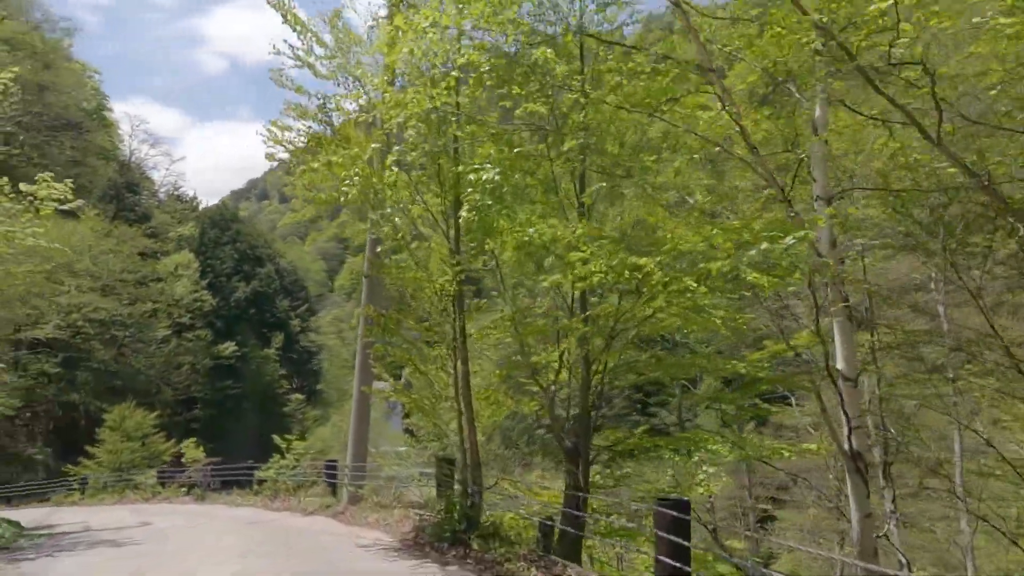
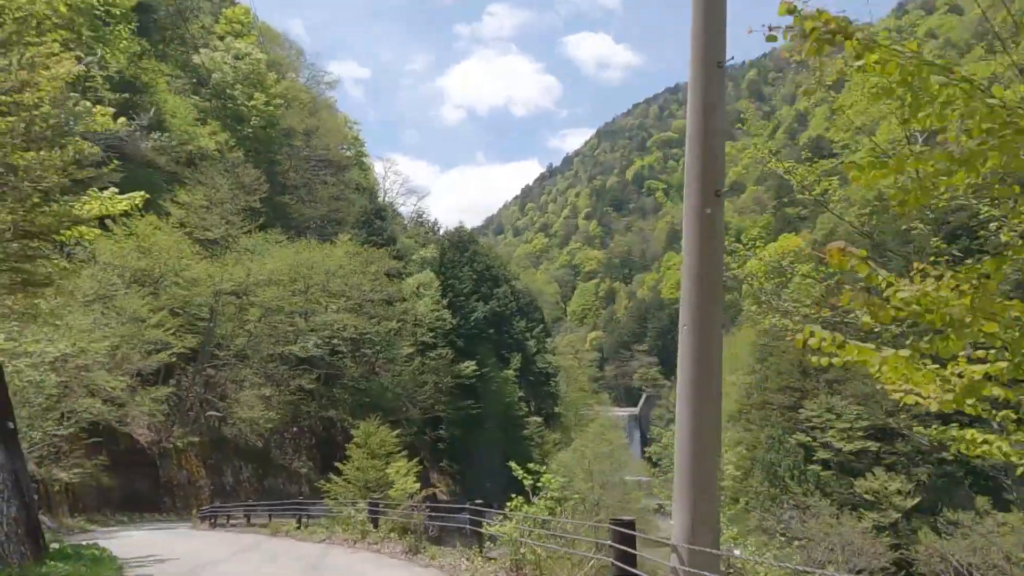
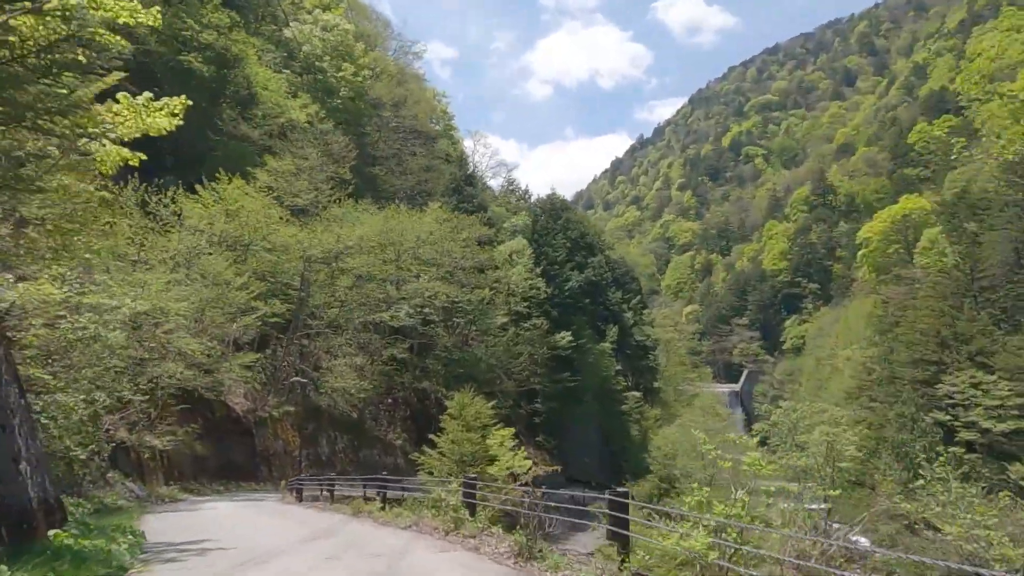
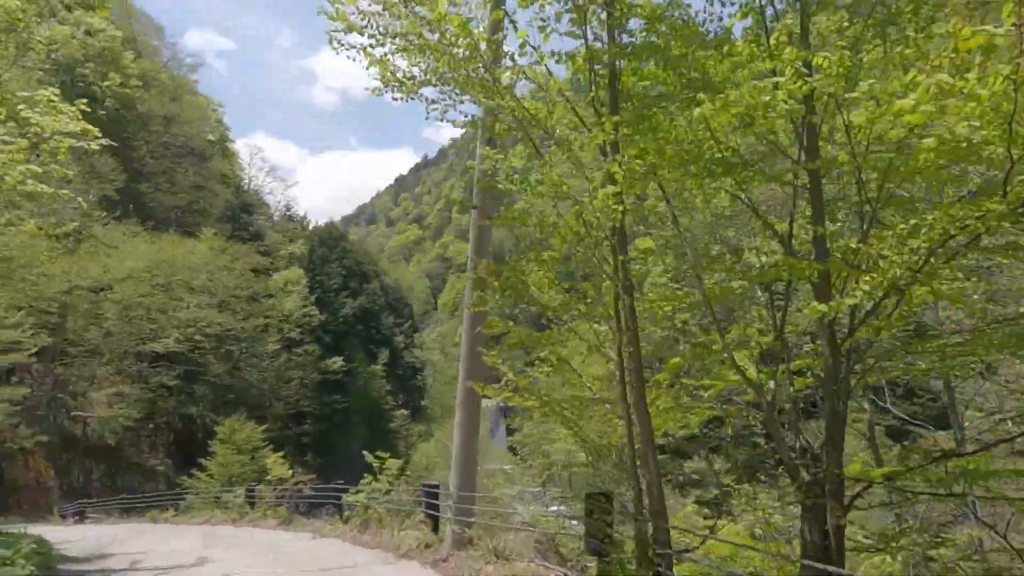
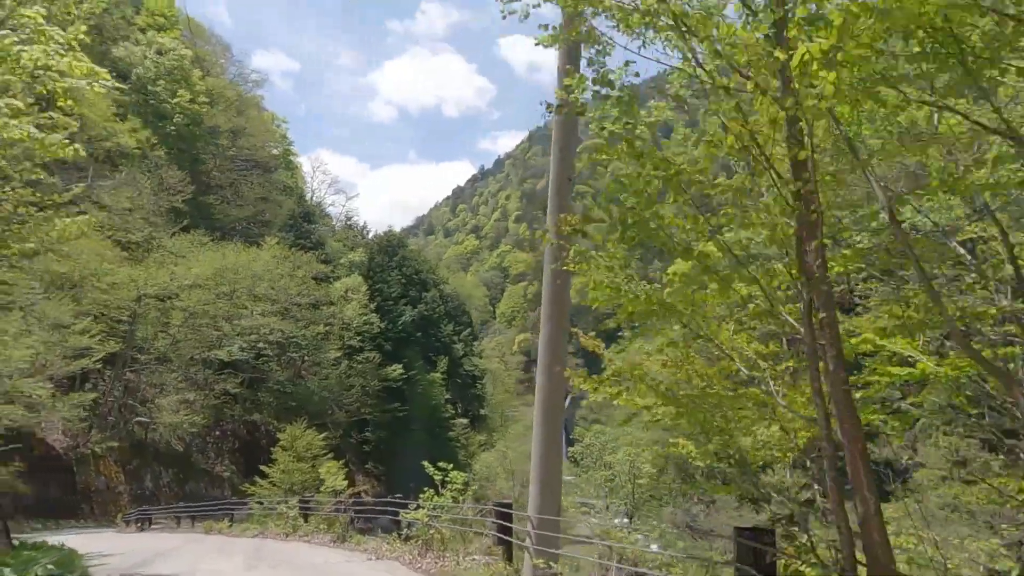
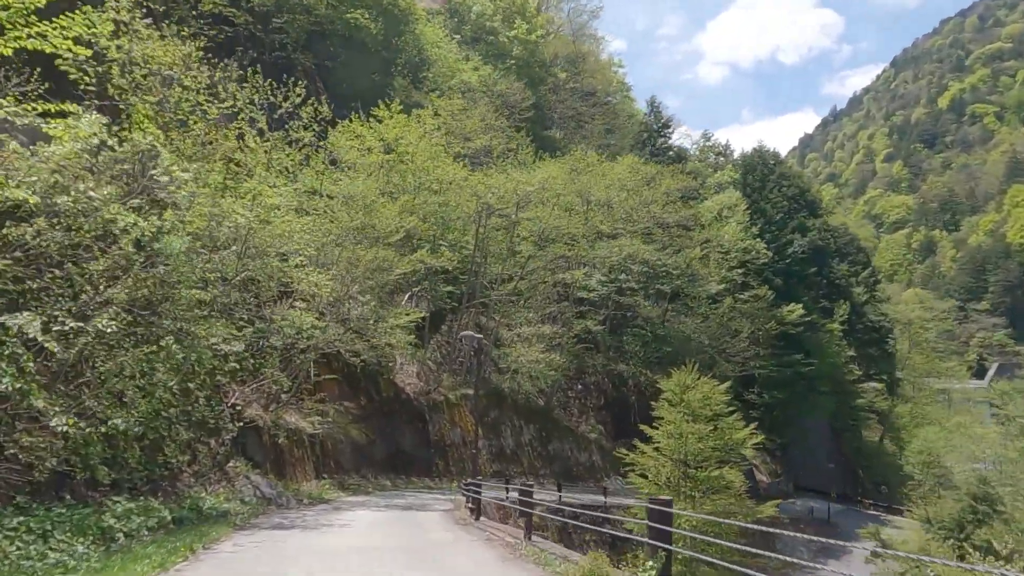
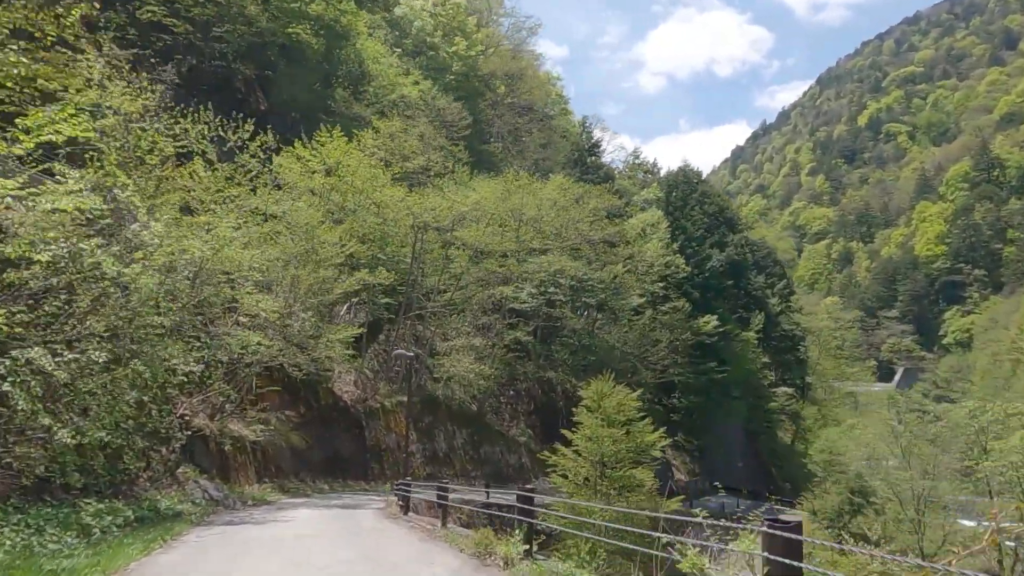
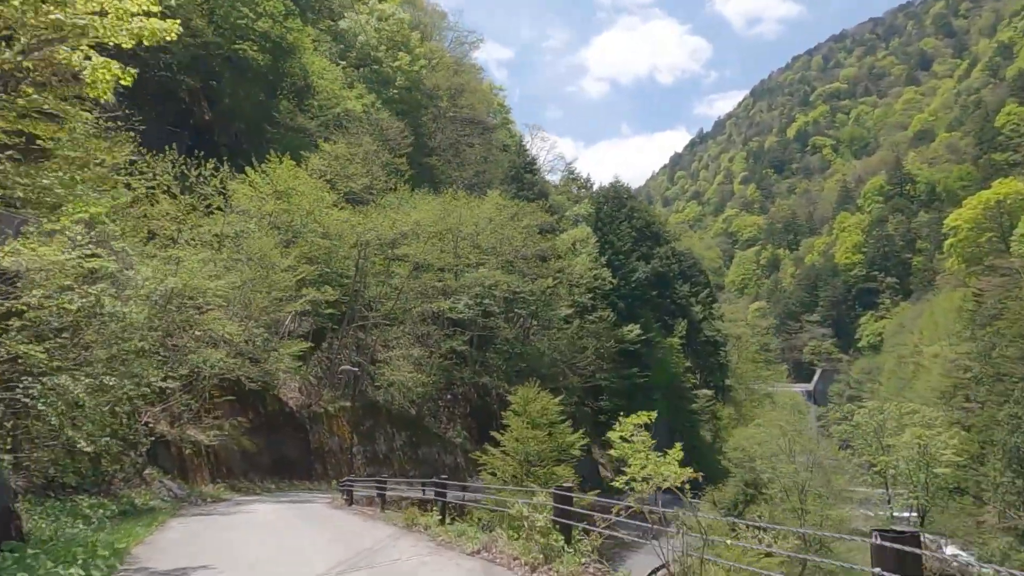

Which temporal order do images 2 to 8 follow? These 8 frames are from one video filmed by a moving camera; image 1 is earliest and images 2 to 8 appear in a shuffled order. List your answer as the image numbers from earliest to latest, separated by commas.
4, 5, 2, 3, 8, 7, 6
